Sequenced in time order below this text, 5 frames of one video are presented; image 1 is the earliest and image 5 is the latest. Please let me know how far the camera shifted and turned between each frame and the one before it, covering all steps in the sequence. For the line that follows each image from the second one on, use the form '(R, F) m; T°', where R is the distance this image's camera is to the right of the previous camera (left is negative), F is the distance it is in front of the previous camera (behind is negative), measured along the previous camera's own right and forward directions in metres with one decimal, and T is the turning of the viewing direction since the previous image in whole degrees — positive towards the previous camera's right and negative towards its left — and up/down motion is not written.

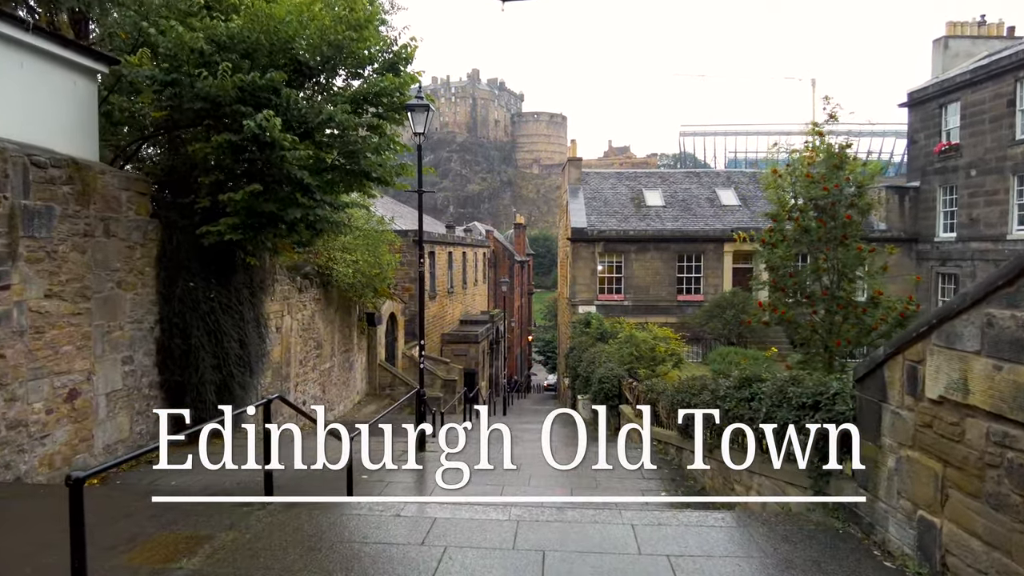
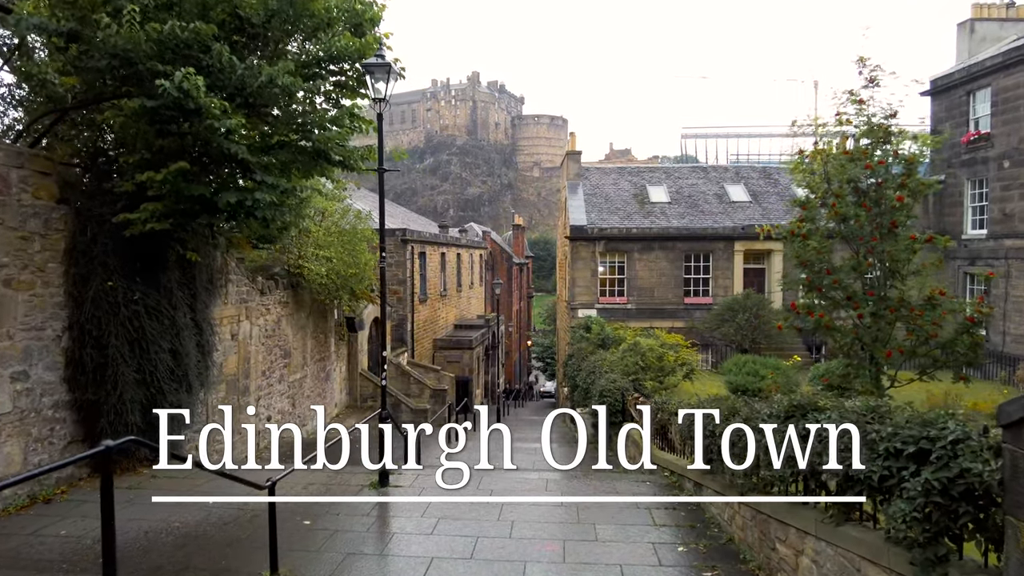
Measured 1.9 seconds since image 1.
(+0.2, +1.5) m; 0°
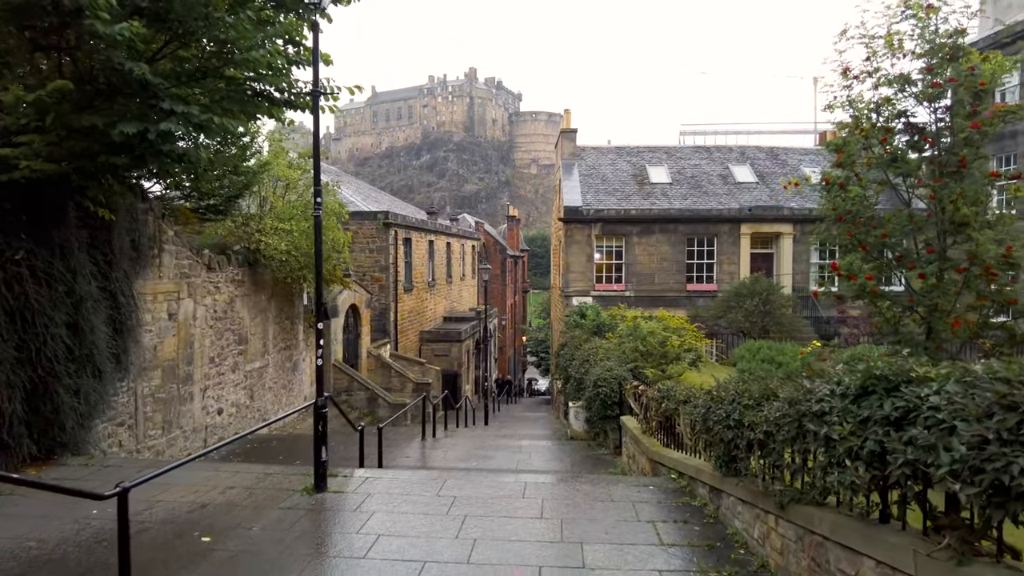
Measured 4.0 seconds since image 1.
(+0.2, +1.4) m; 0°
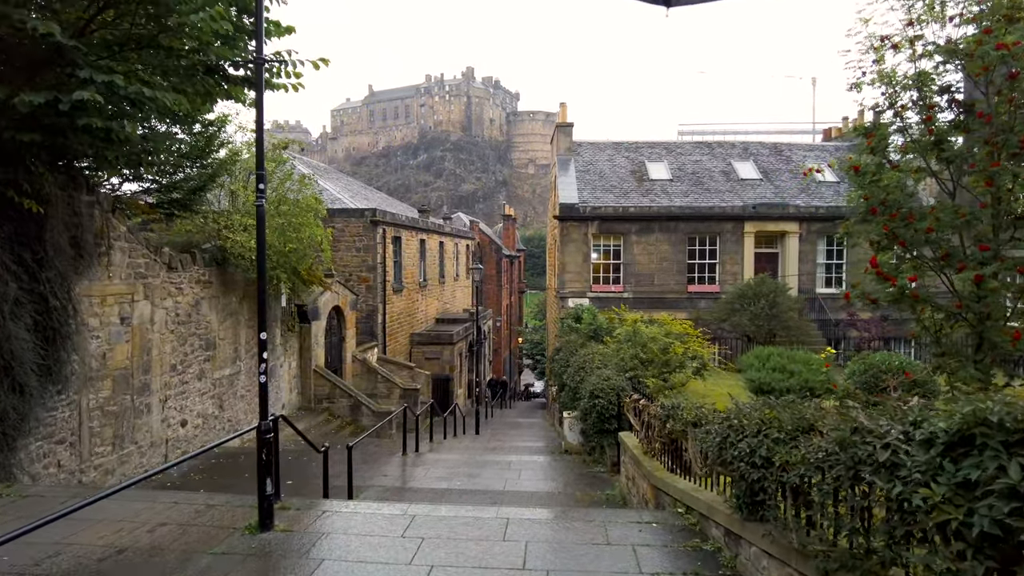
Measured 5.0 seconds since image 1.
(+0.1, +0.9) m; 0°
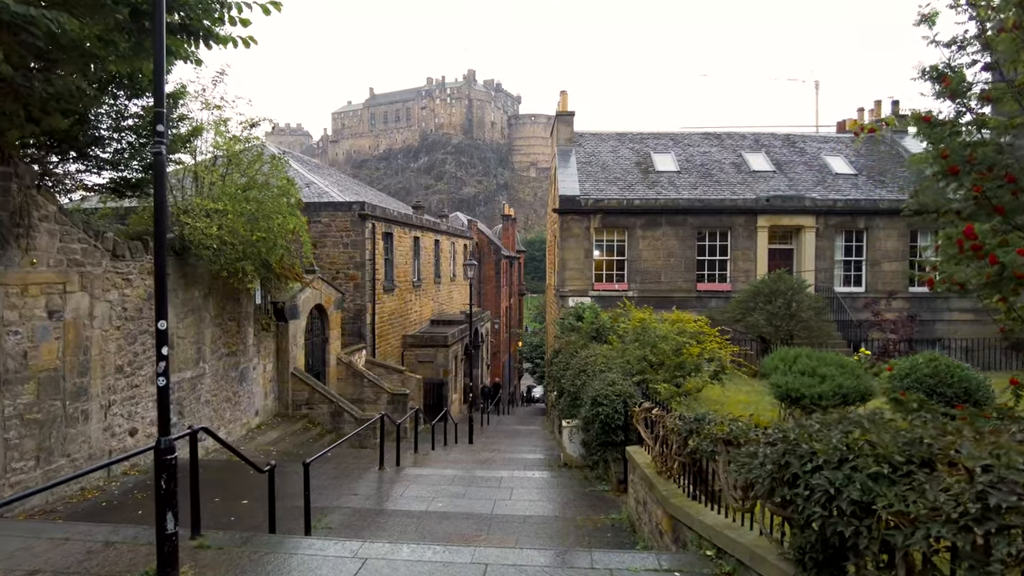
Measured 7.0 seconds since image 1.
(+0.1, +1.2) m; 0°
